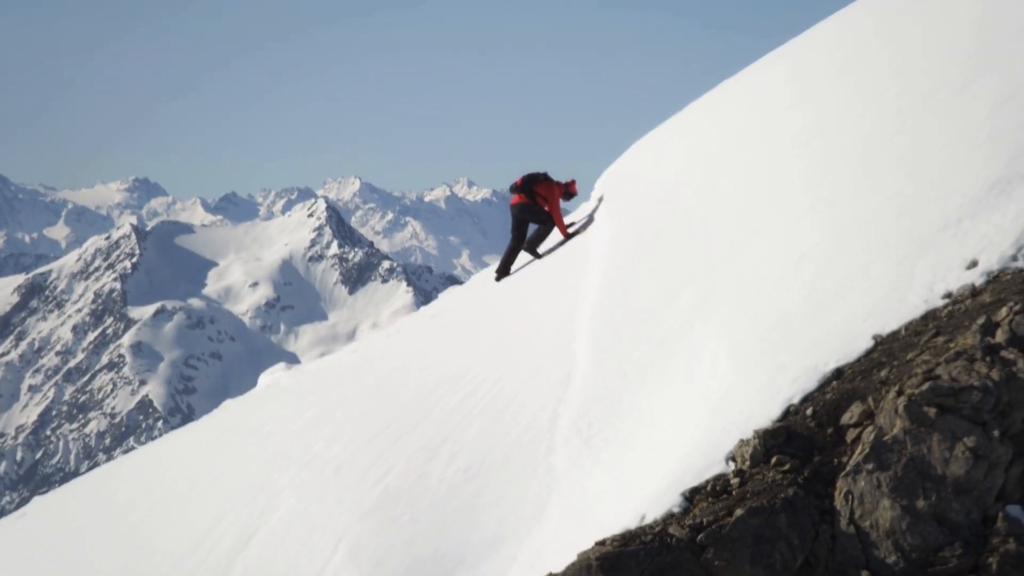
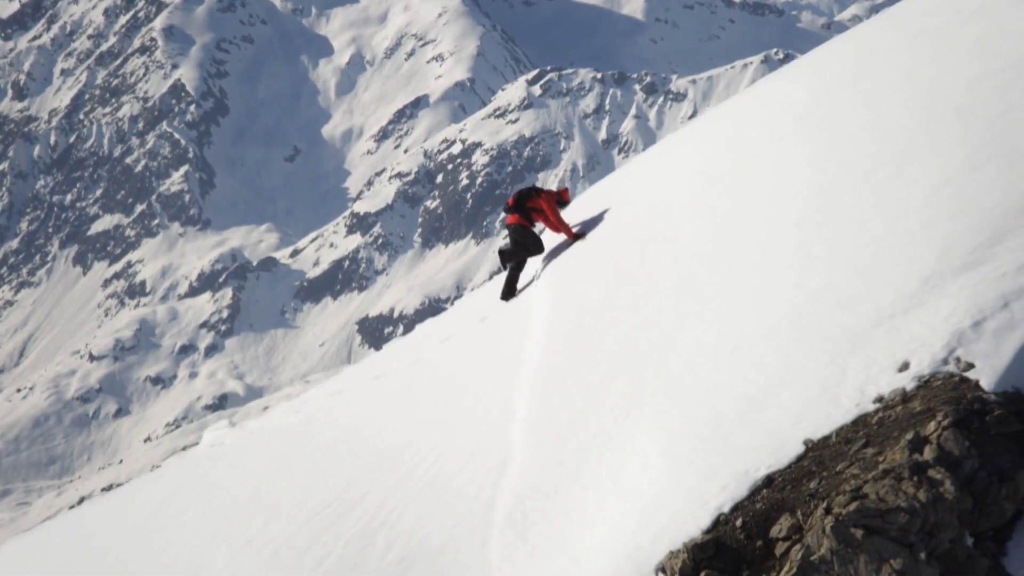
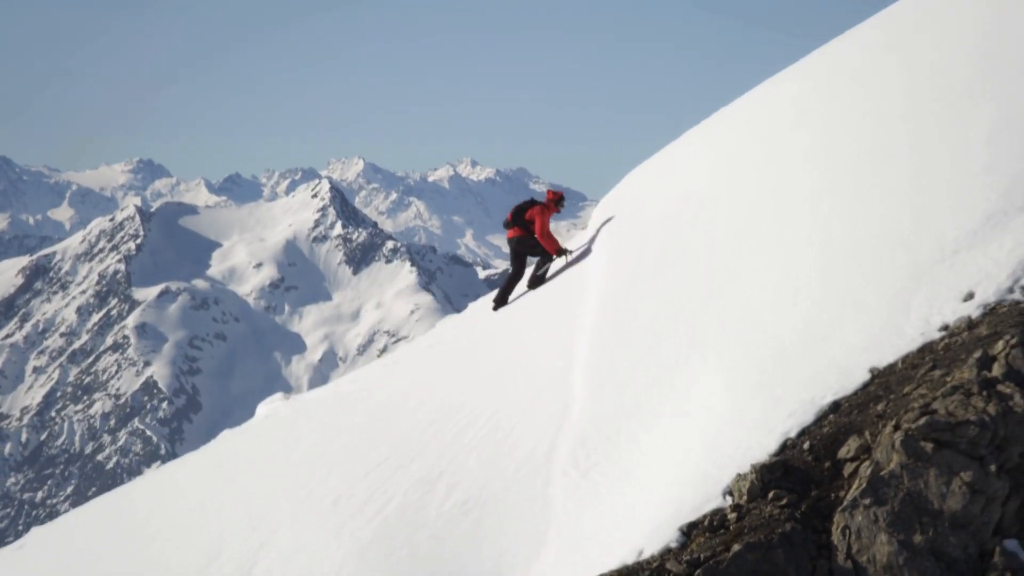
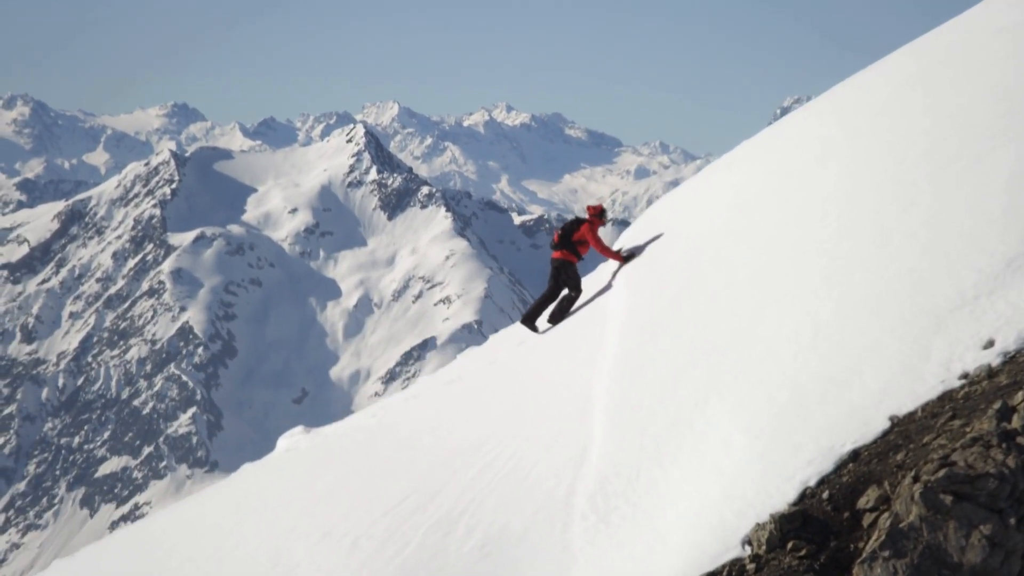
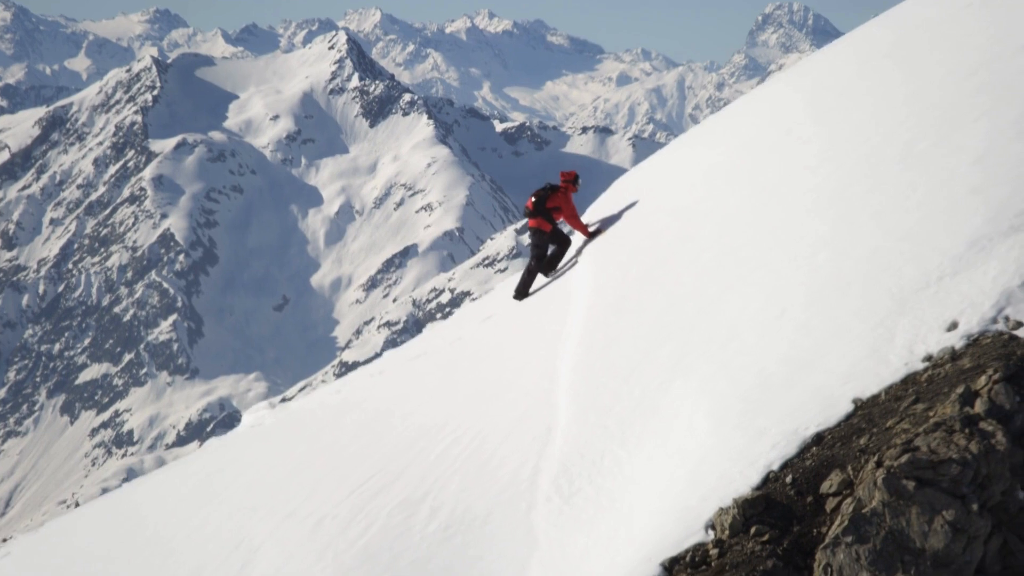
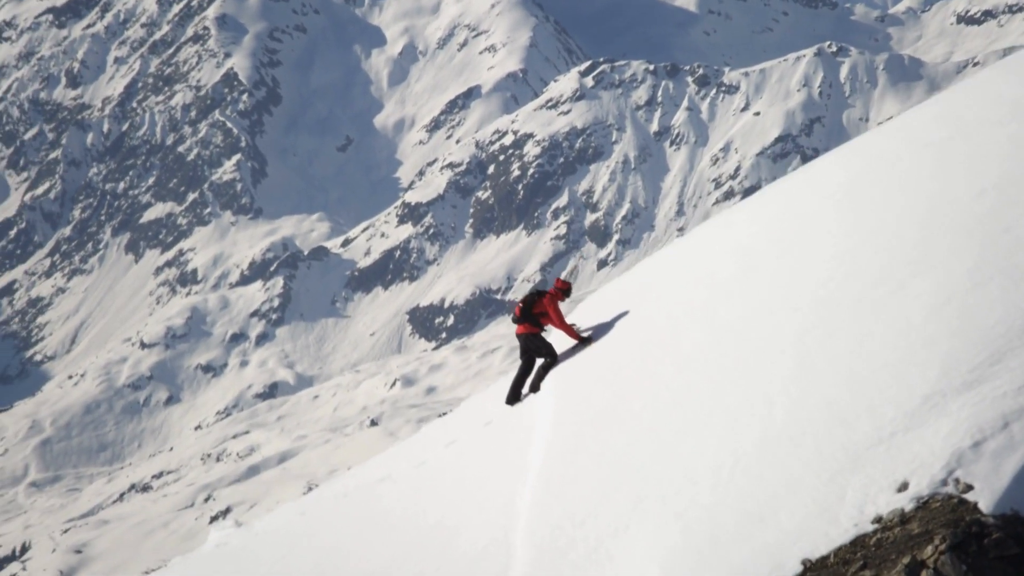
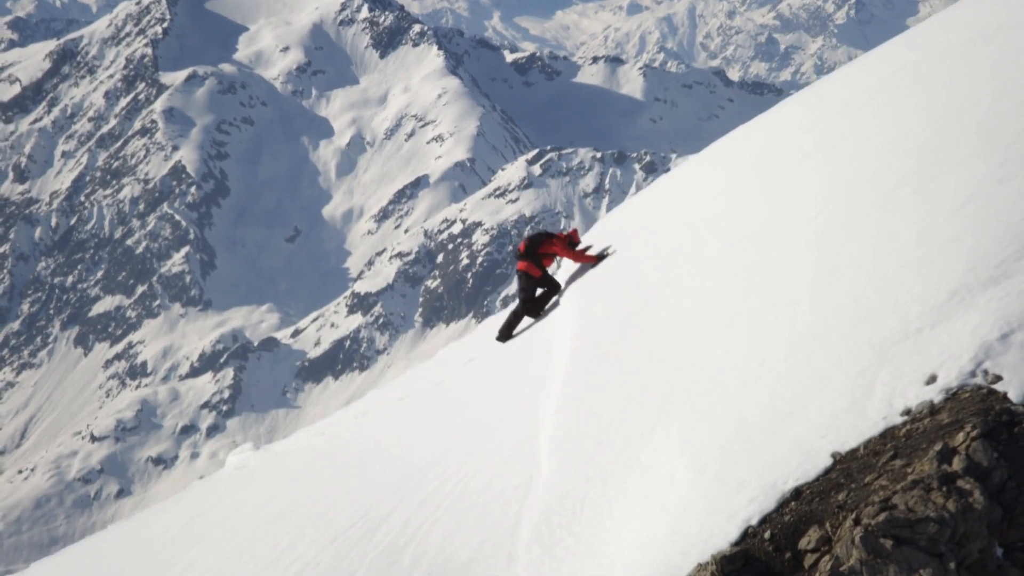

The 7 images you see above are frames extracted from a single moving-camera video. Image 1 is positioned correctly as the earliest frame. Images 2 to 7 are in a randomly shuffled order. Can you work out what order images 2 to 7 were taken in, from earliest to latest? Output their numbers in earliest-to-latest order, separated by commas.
3, 4, 5, 7, 2, 6
